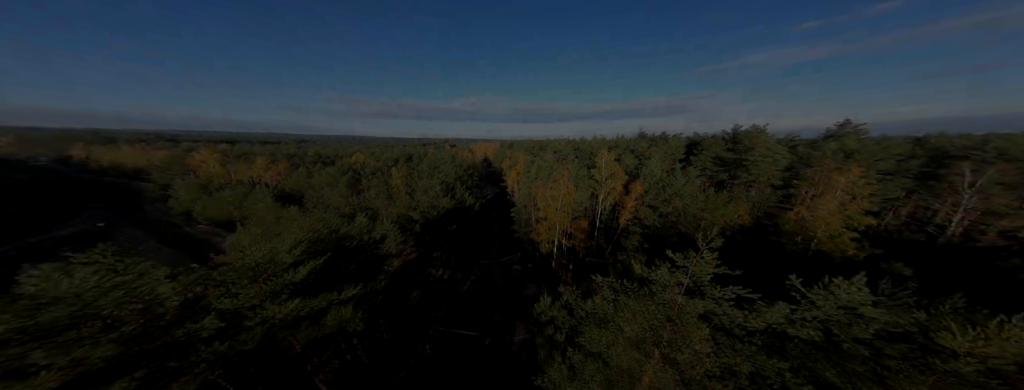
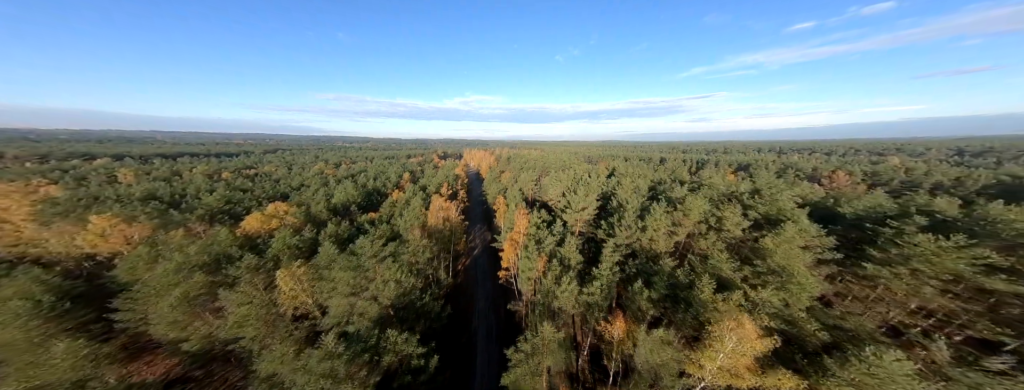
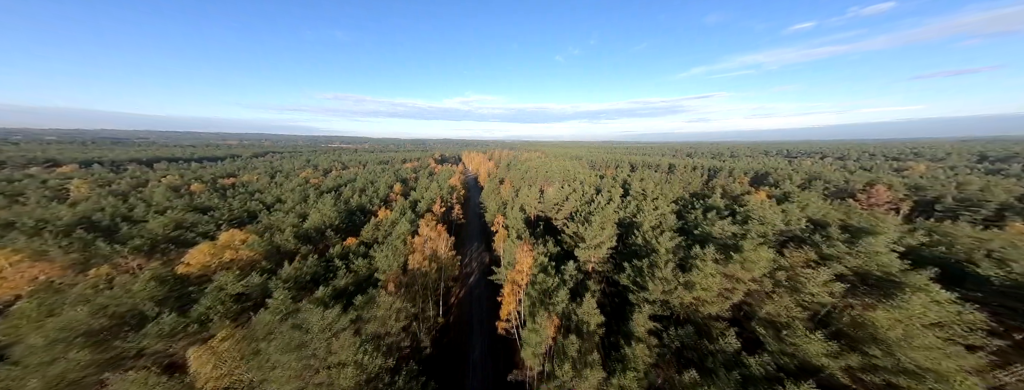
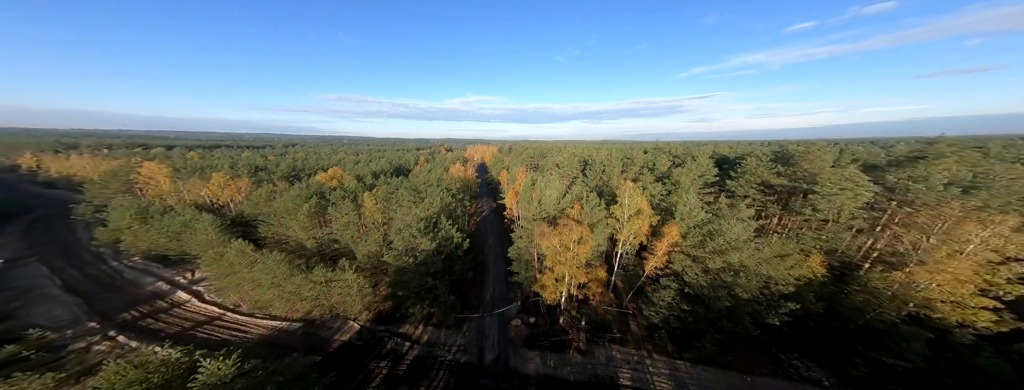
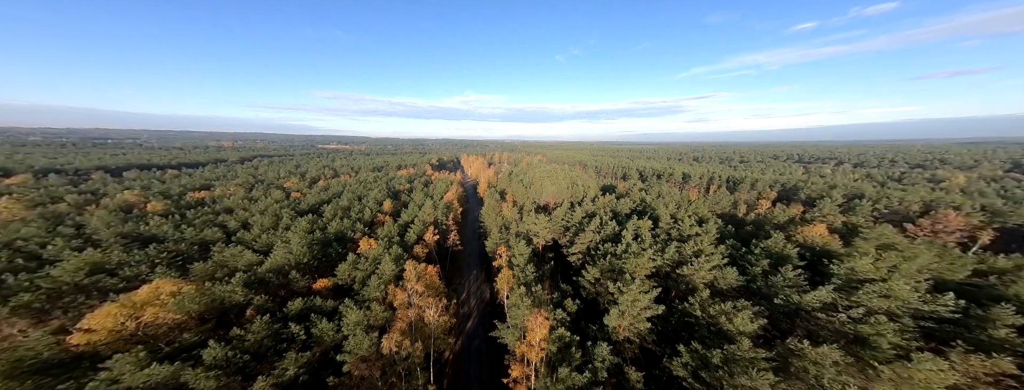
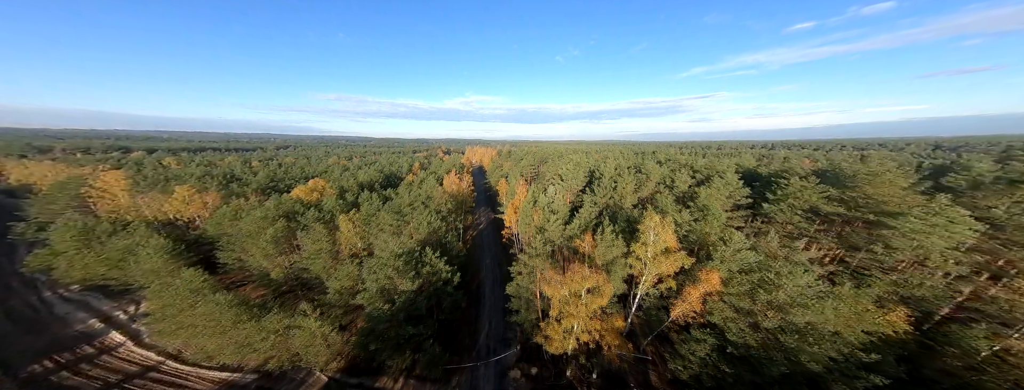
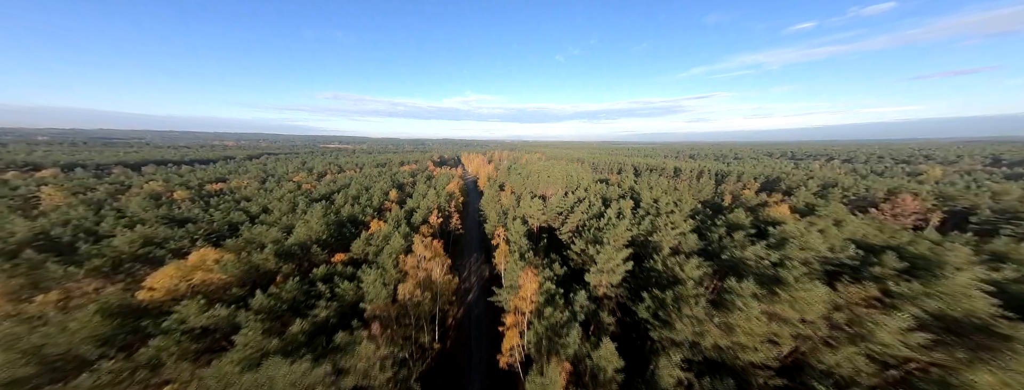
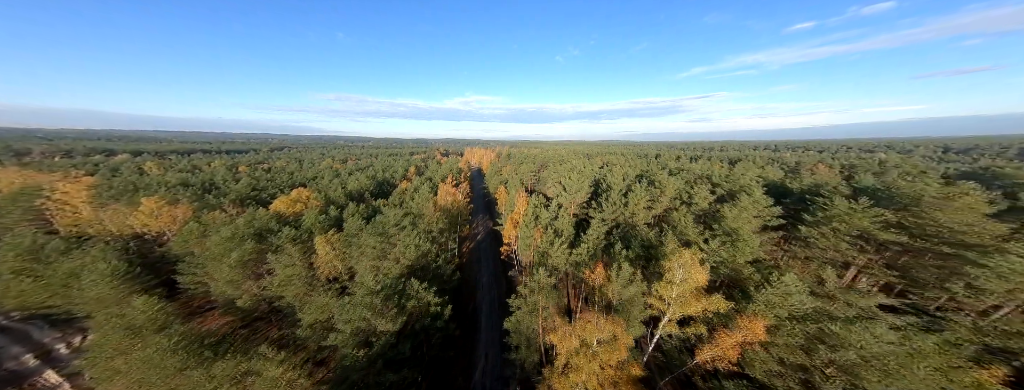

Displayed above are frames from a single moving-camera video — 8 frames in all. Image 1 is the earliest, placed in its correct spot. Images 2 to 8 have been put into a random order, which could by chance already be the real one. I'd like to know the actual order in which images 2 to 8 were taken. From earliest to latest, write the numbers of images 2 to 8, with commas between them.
4, 6, 8, 2, 3, 7, 5
